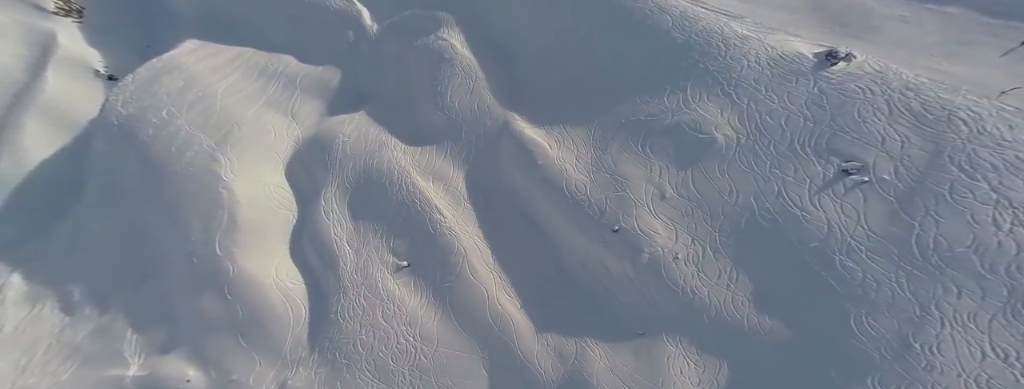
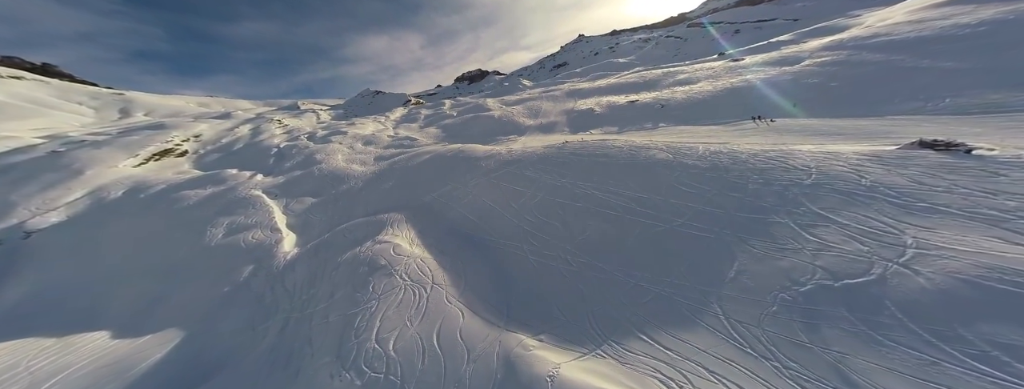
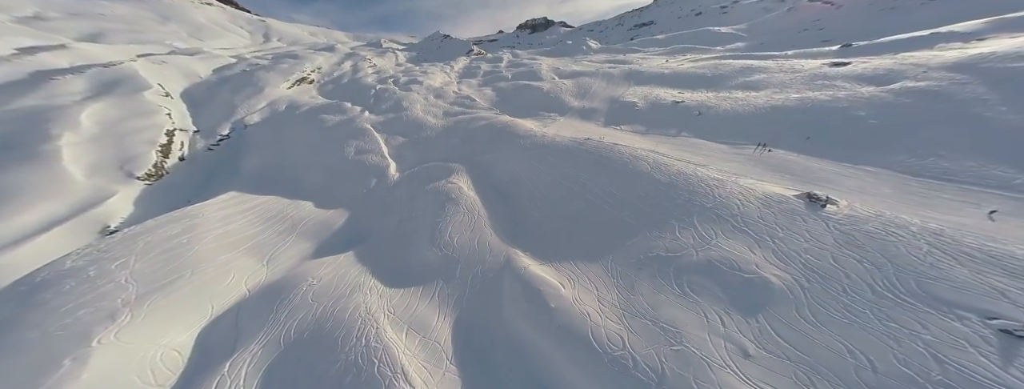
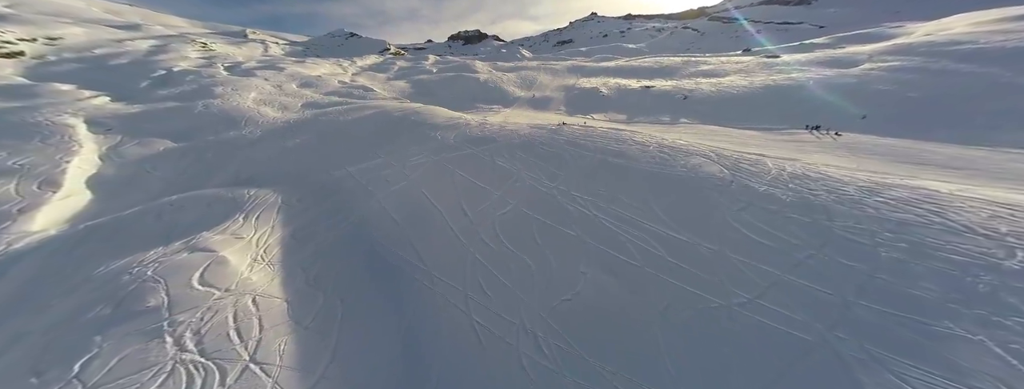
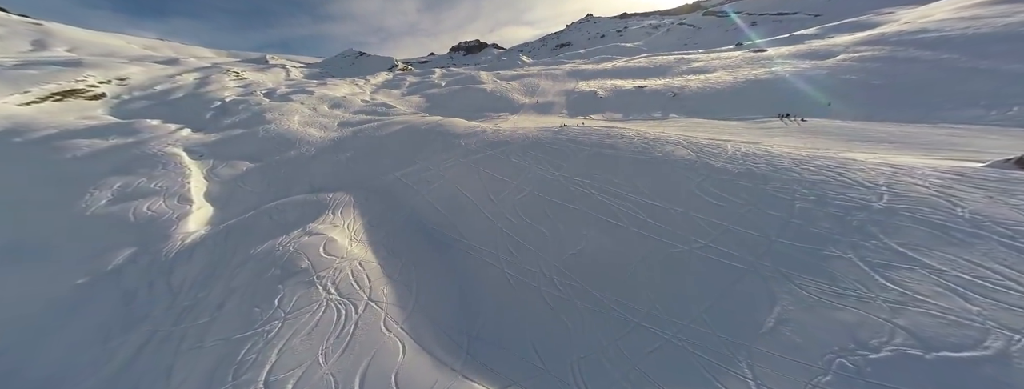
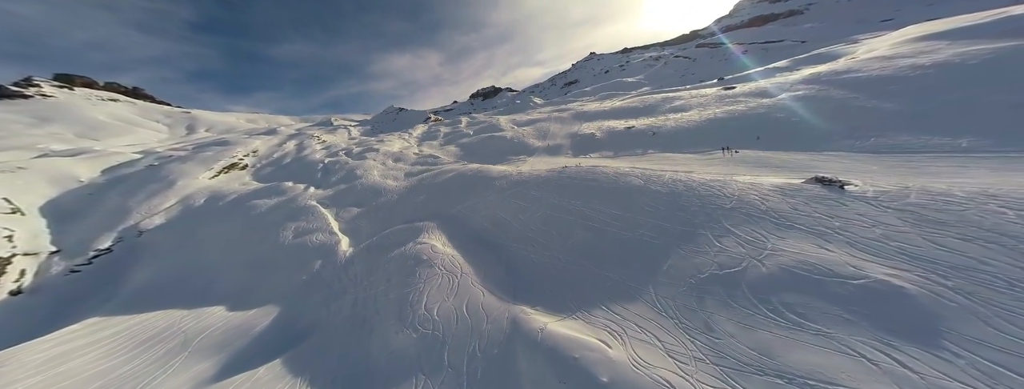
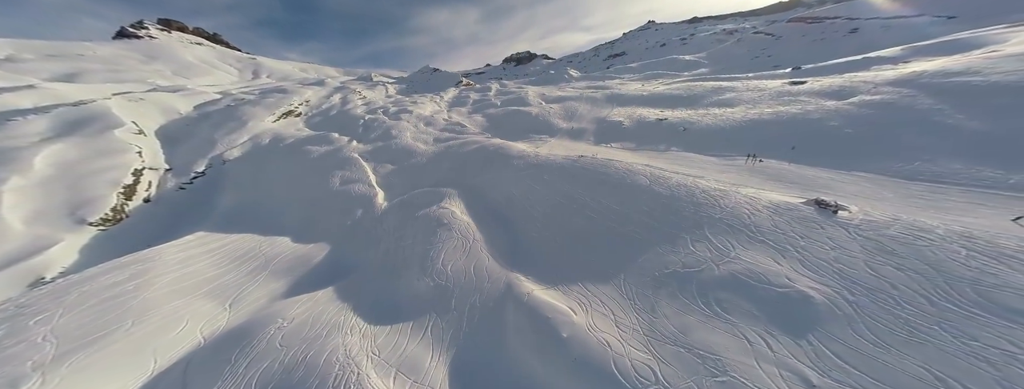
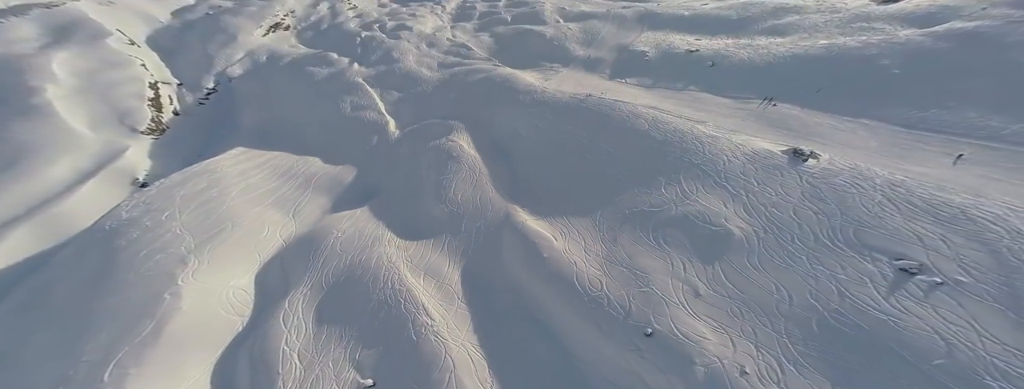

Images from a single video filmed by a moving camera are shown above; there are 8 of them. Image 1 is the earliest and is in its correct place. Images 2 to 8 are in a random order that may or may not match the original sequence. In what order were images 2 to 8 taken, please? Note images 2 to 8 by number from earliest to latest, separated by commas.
8, 3, 7, 6, 2, 5, 4
